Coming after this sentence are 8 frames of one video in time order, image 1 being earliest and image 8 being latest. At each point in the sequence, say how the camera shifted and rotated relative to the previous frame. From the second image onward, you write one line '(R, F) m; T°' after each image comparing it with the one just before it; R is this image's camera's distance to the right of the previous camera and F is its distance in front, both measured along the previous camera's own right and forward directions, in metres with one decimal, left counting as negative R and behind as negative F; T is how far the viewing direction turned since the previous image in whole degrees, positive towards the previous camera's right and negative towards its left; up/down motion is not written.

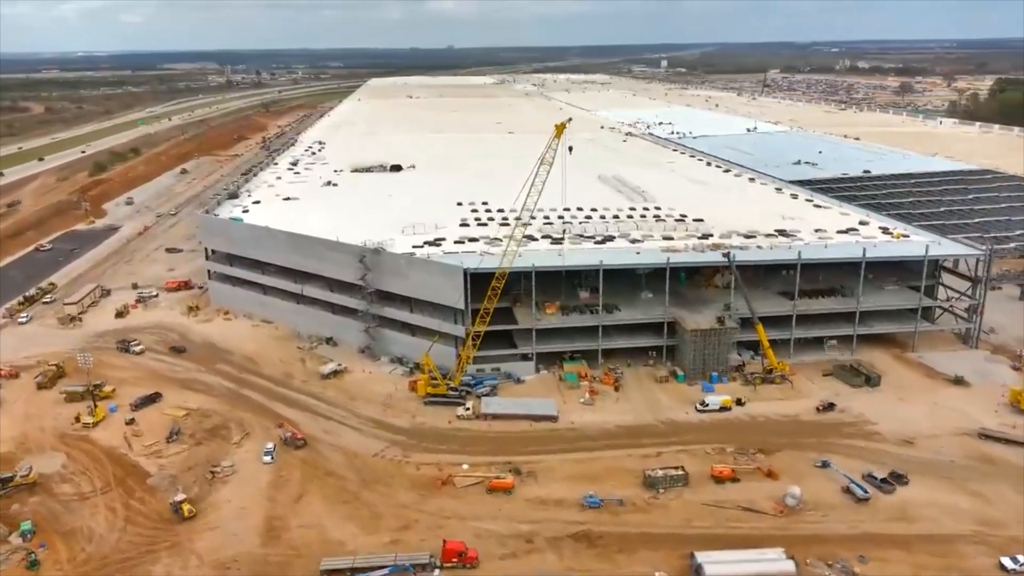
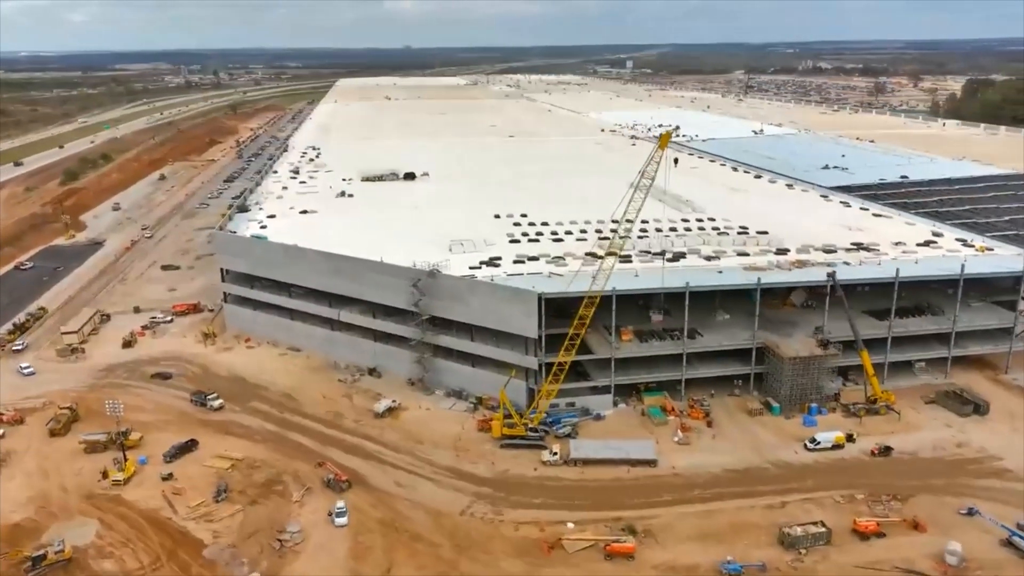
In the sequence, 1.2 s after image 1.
(-3.9, +3.1) m; +3°
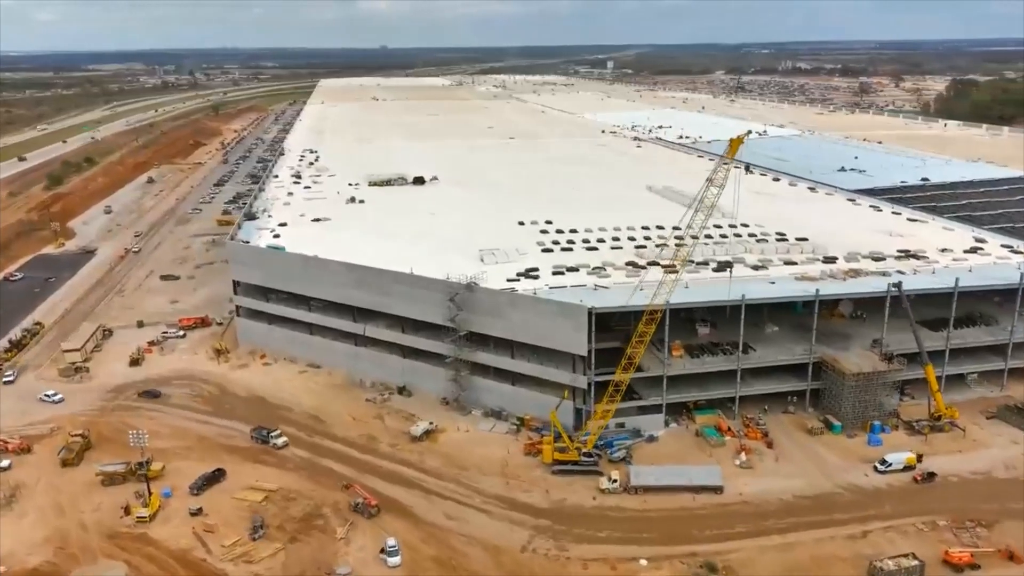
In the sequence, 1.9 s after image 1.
(-2.2, +1.6) m; +2°
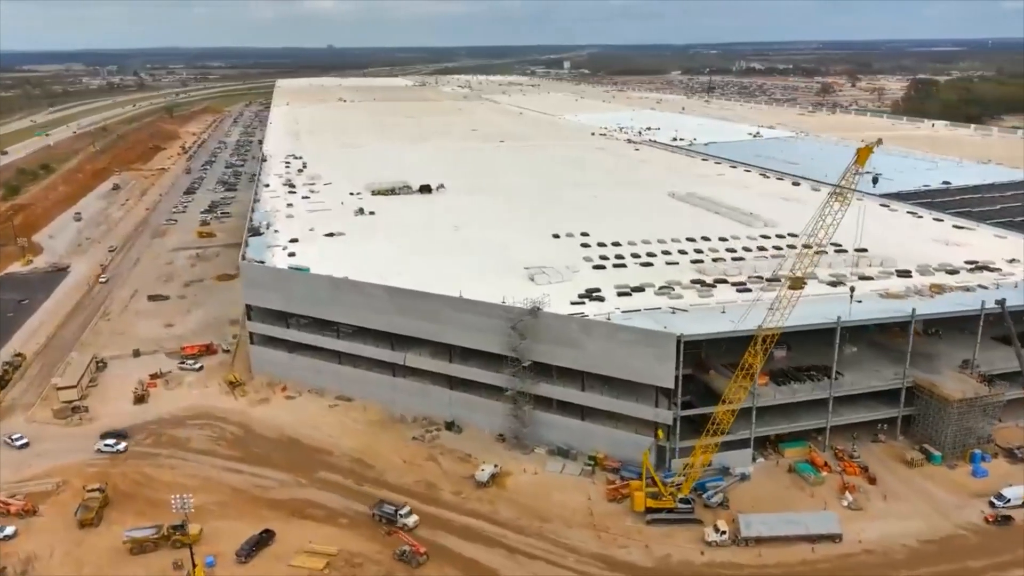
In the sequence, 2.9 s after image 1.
(-3.5, +2.7) m; +3°
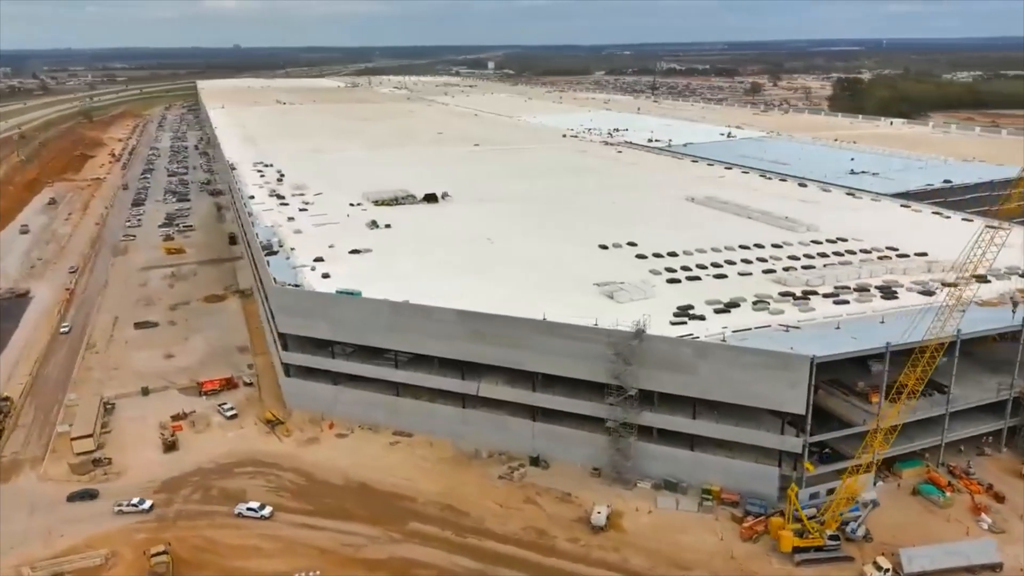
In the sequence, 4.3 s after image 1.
(-5.0, +2.5) m; +6°
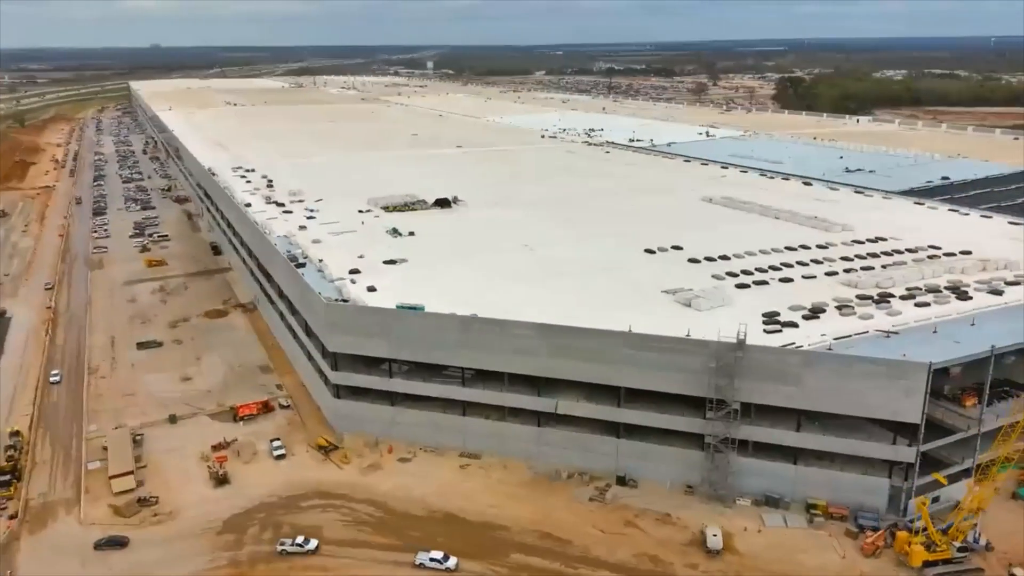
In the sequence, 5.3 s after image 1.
(-4.1, +1.5) m; +5°
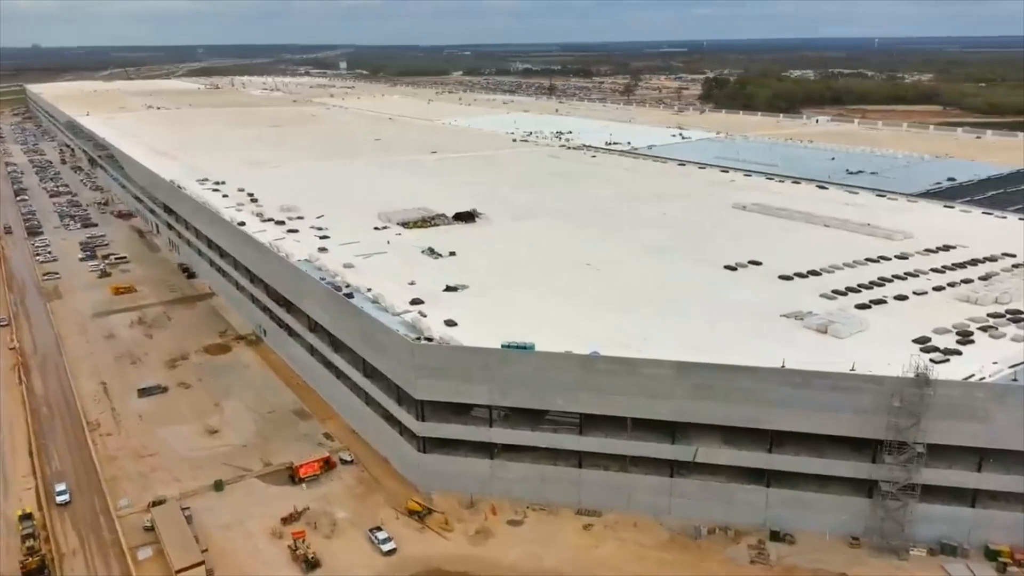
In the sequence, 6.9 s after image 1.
(-5.5, +3.4) m; +6°
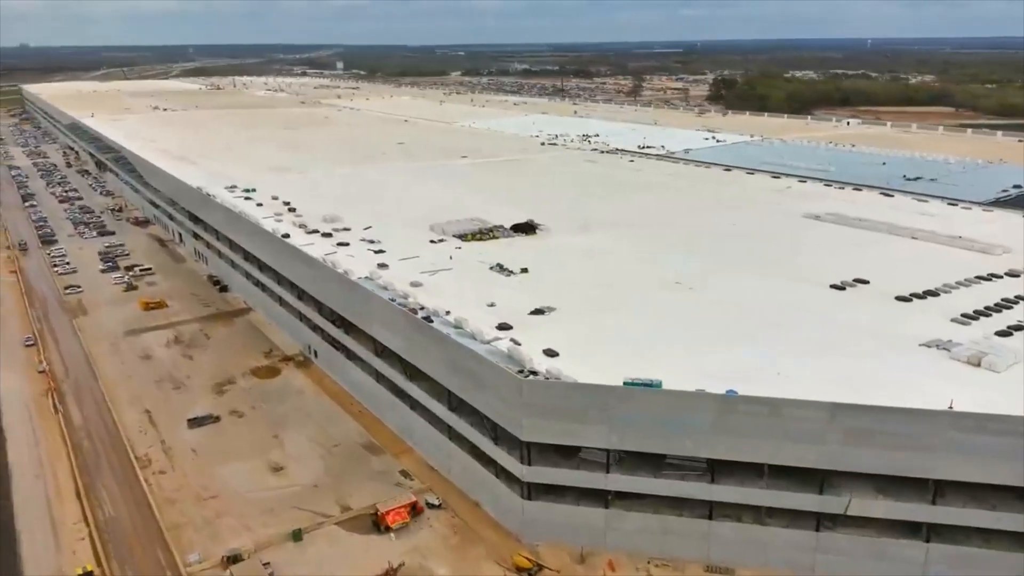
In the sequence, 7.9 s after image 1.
(-3.1, +2.3) m; +1°
